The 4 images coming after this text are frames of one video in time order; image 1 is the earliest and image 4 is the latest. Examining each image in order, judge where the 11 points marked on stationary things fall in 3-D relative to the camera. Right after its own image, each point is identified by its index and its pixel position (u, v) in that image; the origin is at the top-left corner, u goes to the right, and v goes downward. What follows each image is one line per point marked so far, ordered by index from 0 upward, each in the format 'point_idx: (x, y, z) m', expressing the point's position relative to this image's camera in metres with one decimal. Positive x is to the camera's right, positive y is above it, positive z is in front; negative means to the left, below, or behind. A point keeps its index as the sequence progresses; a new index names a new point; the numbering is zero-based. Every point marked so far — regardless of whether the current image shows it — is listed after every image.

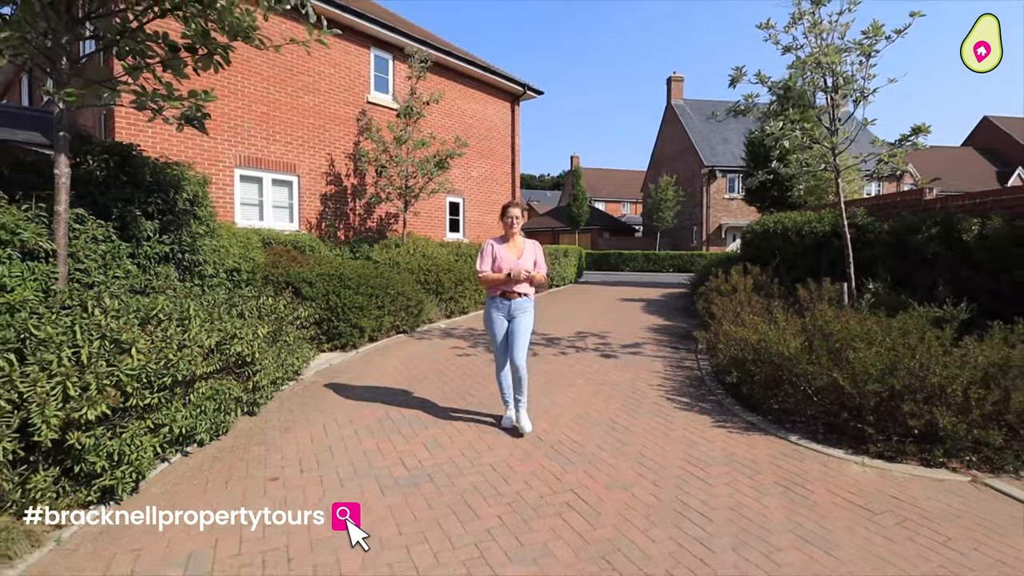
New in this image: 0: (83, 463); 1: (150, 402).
0: (-2.2, -0.9, +3.1) m
1: (-2.1, -0.7, +3.4) m
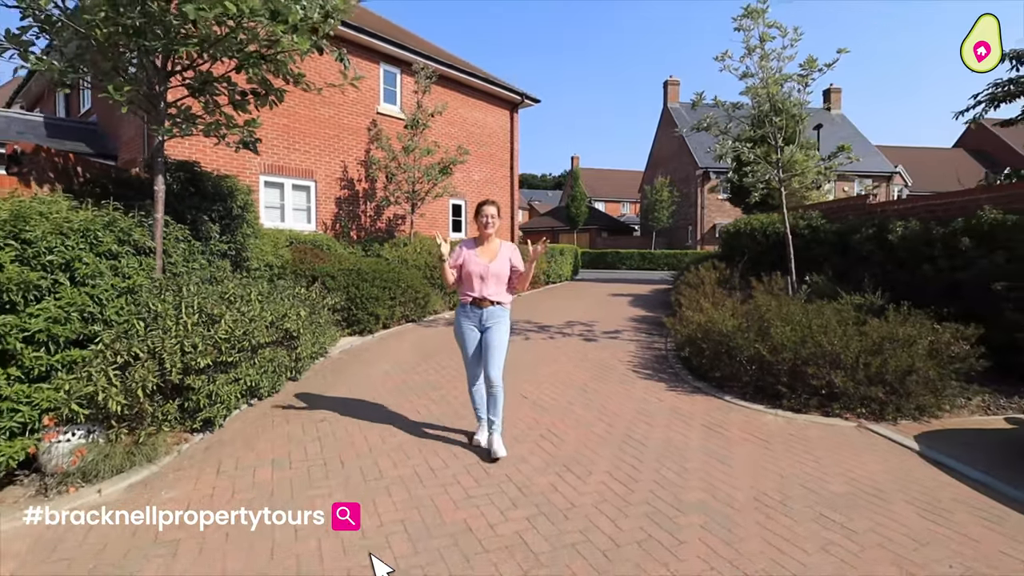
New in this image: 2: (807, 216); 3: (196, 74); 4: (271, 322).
0: (-2.3, -0.8, +4.2) m
1: (-2.2, -0.6, +4.6) m
2: (+4.8, +1.2, +9.6) m
3: (-2.8, +1.9, +5.1) m
4: (-2.2, -0.3, +5.3) m
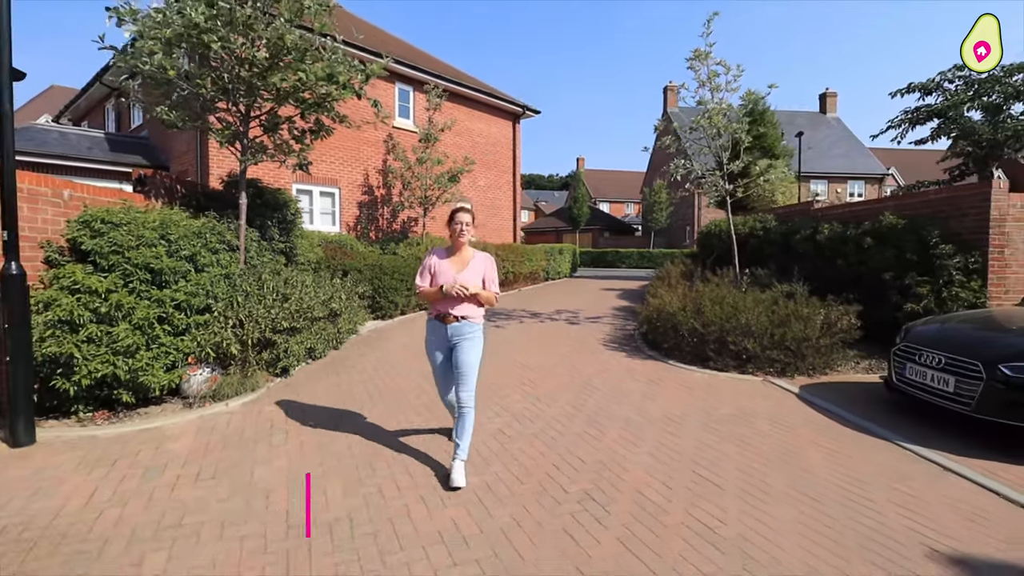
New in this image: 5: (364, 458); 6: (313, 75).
0: (-2.4, -0.7, +6.0) m
1: (-2.3, -0.4, +6.3) m
2: (+4.8, +1.3, +11.2) m
3: (-2.9, +2.0, +6.9) m
4: (-2.3, -0.2, +7.1) m
5: (-1.1, -1.2, +4.2) m
6: (-2.2, +2.3, +6.4) m
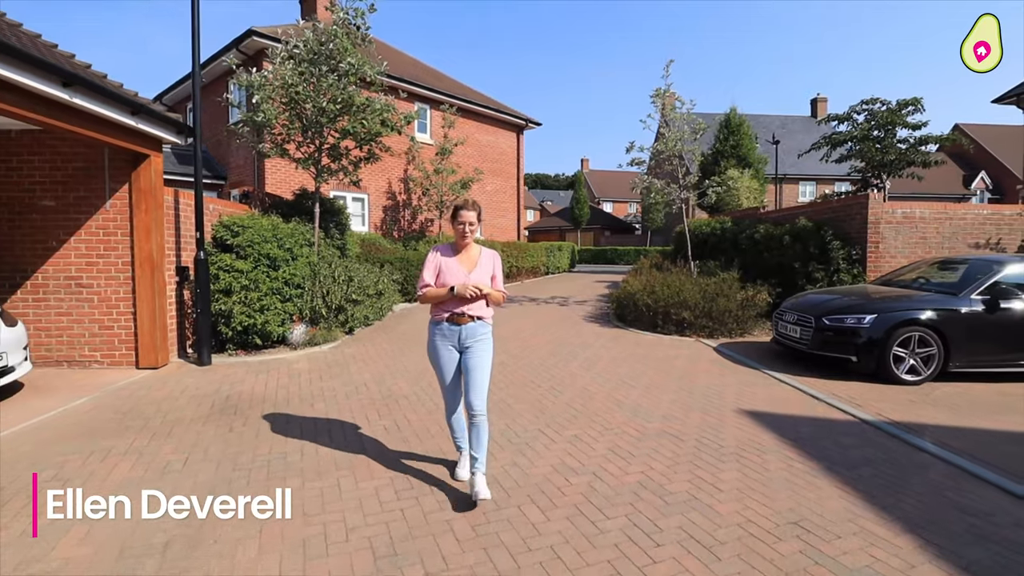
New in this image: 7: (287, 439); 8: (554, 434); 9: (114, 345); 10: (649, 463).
0: (-2.5, -0.4, +8.5) m
1: (-2.3, -0.2, +8.9) m
2: (+4.8, +1.6, +13.7) m
3: (-2.9, +2.3, +9.4) m
4: (-2.3, +0.1, +9.6) m
5: (-1.1, -1.0, +6.8) m
6: (-2.2, +2.6, +8.9) m
7: (-1.8, -1.2, +4.7) m
8: (+0.3, -1.2, +4.8) m
9: (-4.5, -0.7, +6.6) m
10: (+1.0, -1.3, +4.3) m
